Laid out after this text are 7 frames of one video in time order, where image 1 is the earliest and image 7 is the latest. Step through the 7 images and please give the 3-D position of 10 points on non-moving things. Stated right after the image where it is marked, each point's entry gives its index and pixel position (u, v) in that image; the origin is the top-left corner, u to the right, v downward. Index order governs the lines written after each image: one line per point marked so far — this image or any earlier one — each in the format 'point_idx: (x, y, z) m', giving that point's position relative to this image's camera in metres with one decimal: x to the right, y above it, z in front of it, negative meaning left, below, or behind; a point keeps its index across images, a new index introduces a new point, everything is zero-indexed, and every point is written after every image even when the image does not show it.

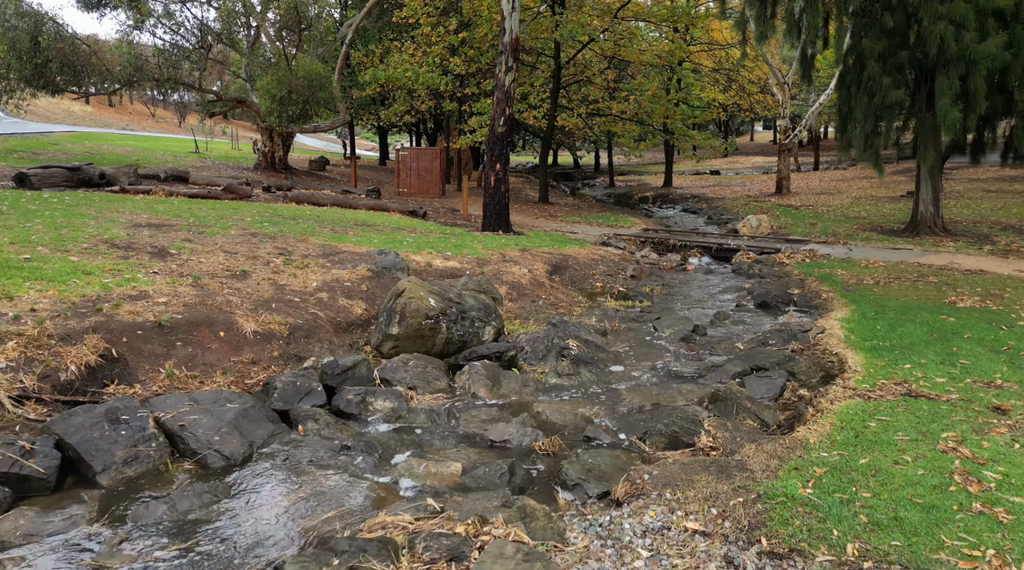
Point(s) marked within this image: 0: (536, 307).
0: (+0.4, -0.4, +14.3) m
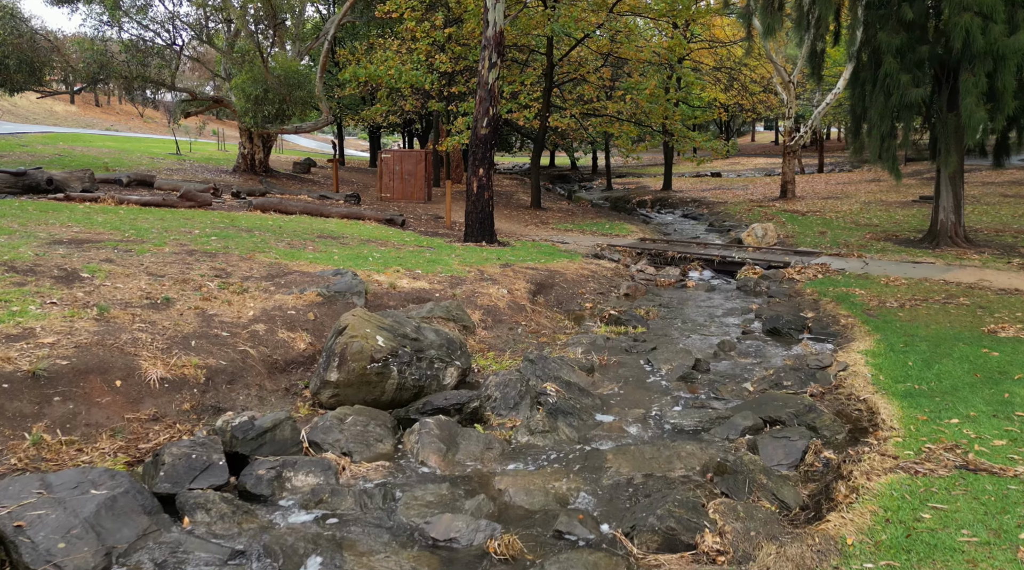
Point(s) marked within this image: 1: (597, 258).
0: (0.0, -0.8, +12.5) m
1: (+2.1, +0.6, +19.8) m
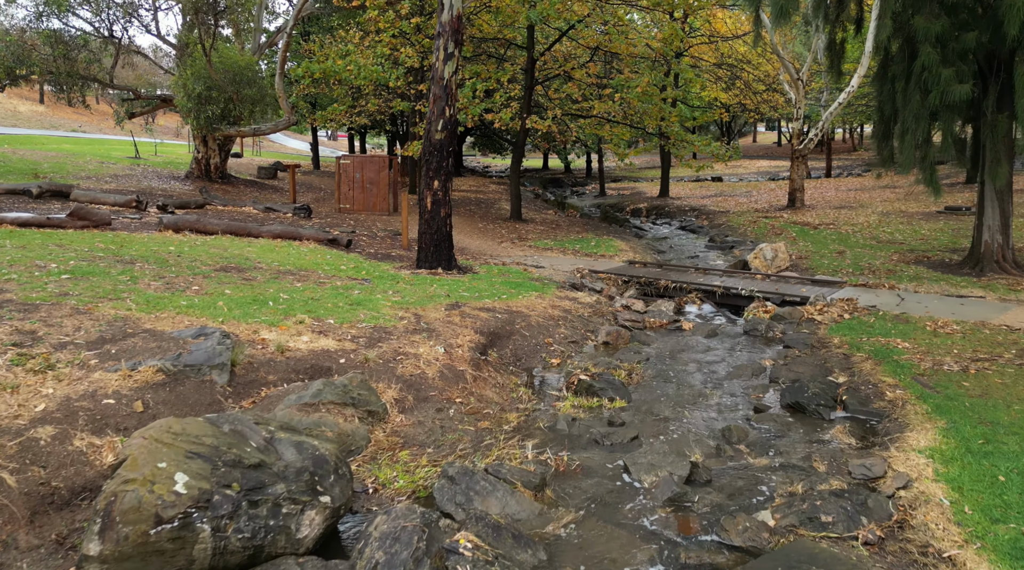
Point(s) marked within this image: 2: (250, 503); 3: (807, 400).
0: (-0.8, -1.6, +9.1) m
1: (+1.3, -0.1, +16.4) m
2: (-1.9, -1.6, +5.9) m
3: (+3.7, -1.5, +10.1) m
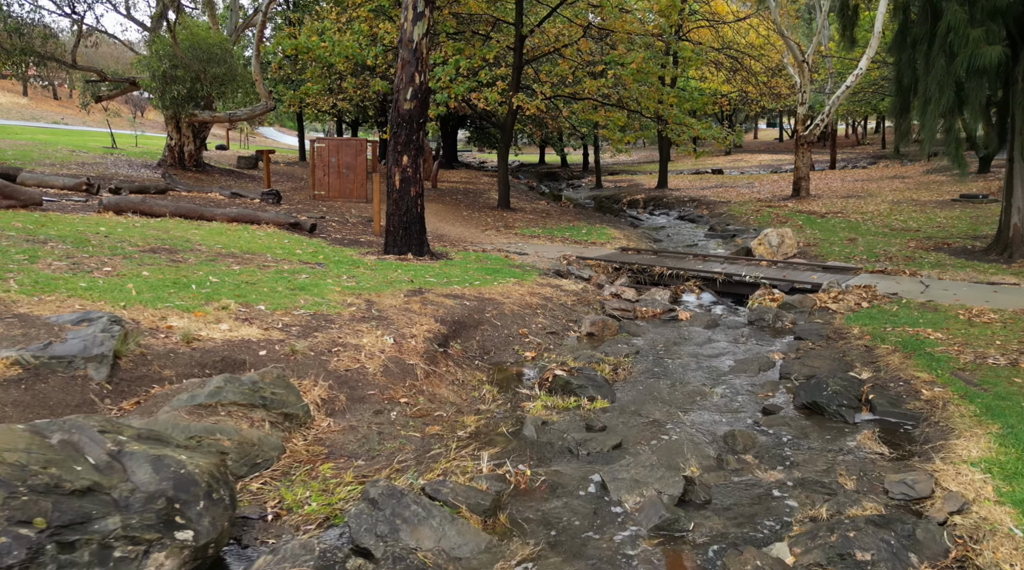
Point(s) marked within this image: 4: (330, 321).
0: (-1.2, -1.3, +7.4) m
1: (+0.8, +0.1, +14.7) m
2: (-2.3, -1.3, +4.2) m
3: (+3.3, -1.2, +8.4) m
4: (-2.1, -0.4, +9.3) m
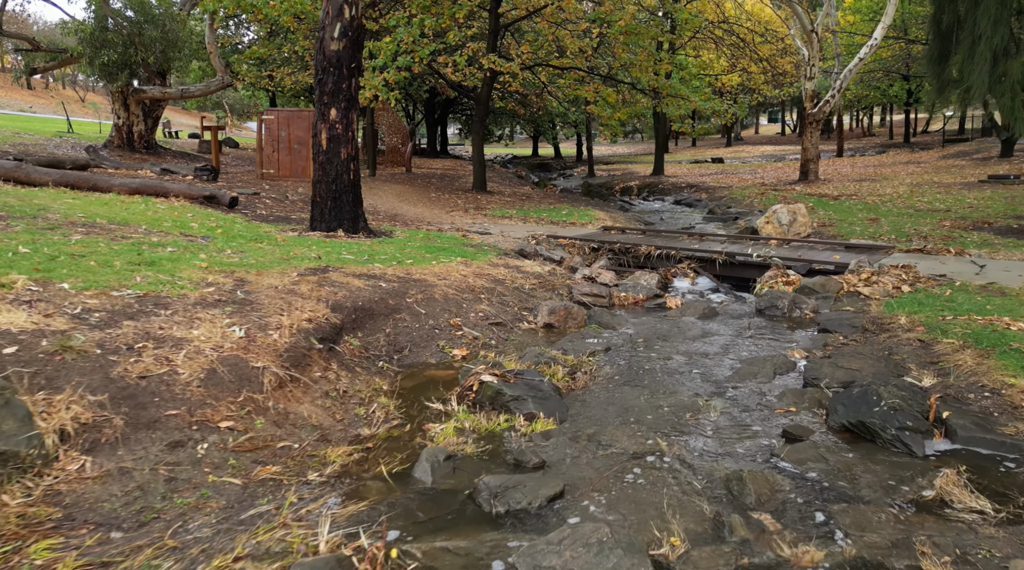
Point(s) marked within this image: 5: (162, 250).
0: (-1.9, -1.1, +4.6) m
1: (+0.1, +0.4, +11.9) m
2: (-3.1, -1.1, +1.4) m
3: (+2.6, -0.9, +5.6) m
4: (-2.8, -0.2, +6.5) m
5: (-3.8, +0.4, +8.7) m
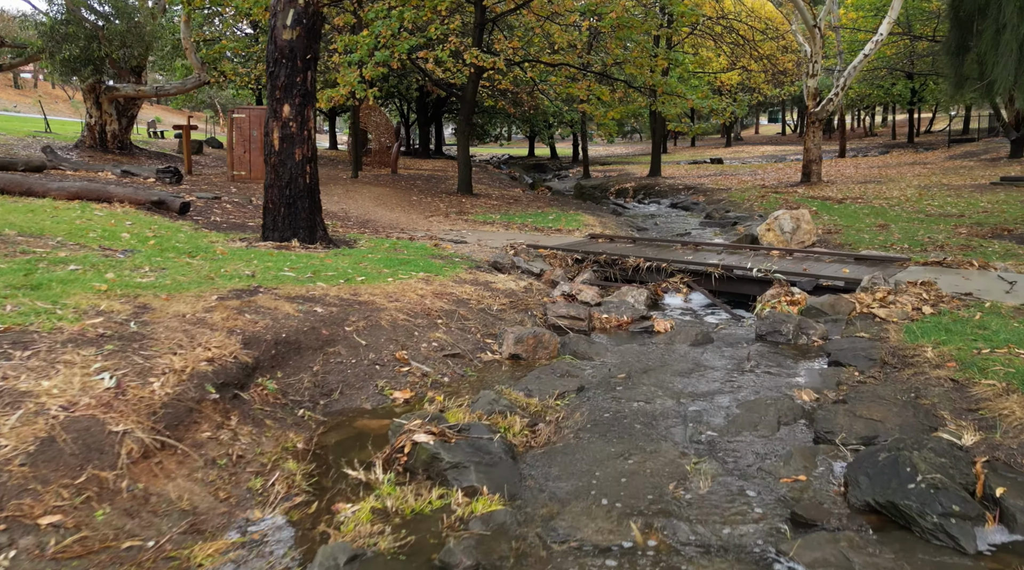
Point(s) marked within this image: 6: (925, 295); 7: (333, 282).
0: (-2.3, -1.3, +3.3) m
1: (-0.3, +0.2, +10.6) m
2: (-3.4, -1.3, +0.1) m
3: (+2.2, -1.2, +4.4) m
4: (-3.2, -0.4, +5.3) m
5: (-4.2, +0.2, +7.5) m
6: (+4.6, -0.1, +9.0) m
7: (-1.9, 0.0, +8.4) m
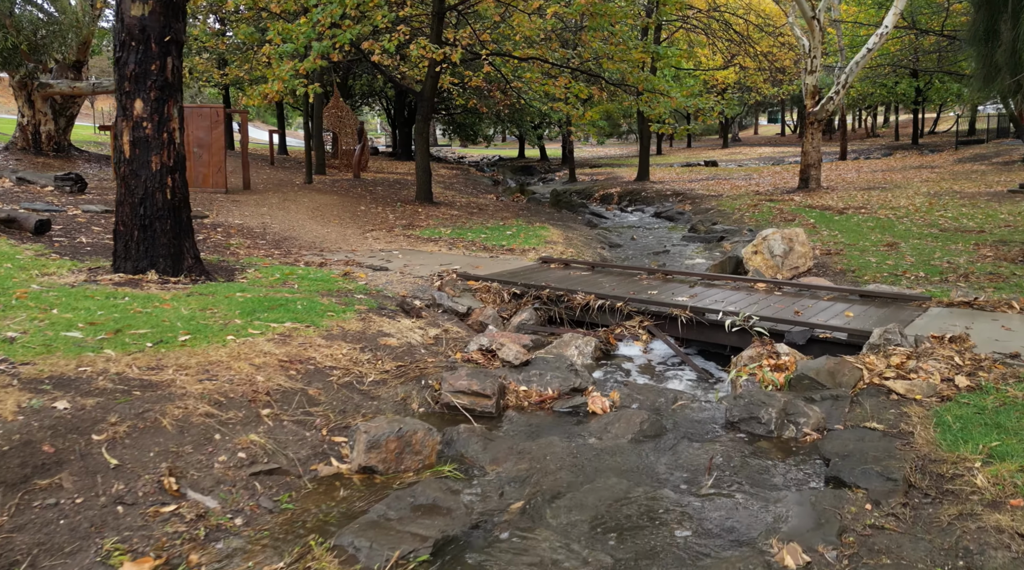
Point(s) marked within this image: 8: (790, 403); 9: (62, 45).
0: (-3.3, -1.8, +0.9) m
1: (-1.2, -0.3, +8.2) m
2: (-4.4, -1.8, -2.3) m
3: (+1.2, -1.7, +2.0) m
4: (-4.2, -0.9, +2.9) m
5: (-5.1, -0.3, +5.1) m
6: (+3.7, -0.6, +6.6) m
7: (-2.8, -0.5, +6.0) m
8: (+2.1, -0.9, +6.0) m
9: (-11.8, +5.9, +19.5) m
